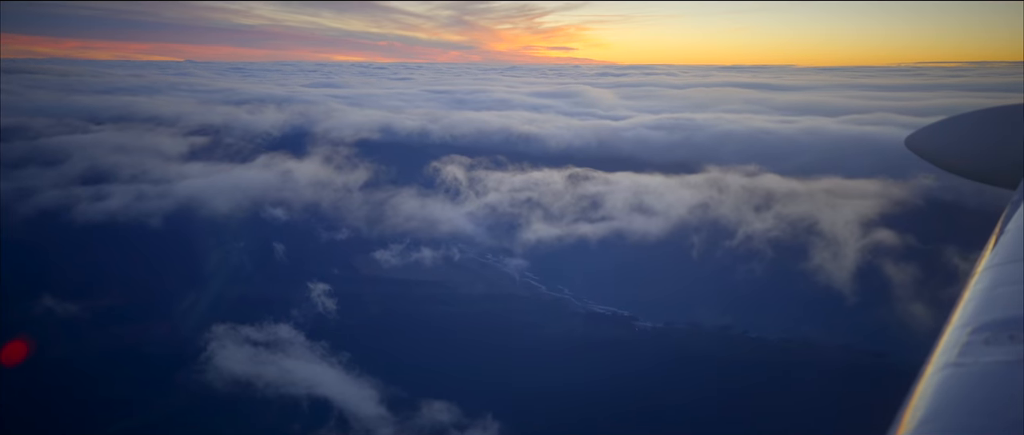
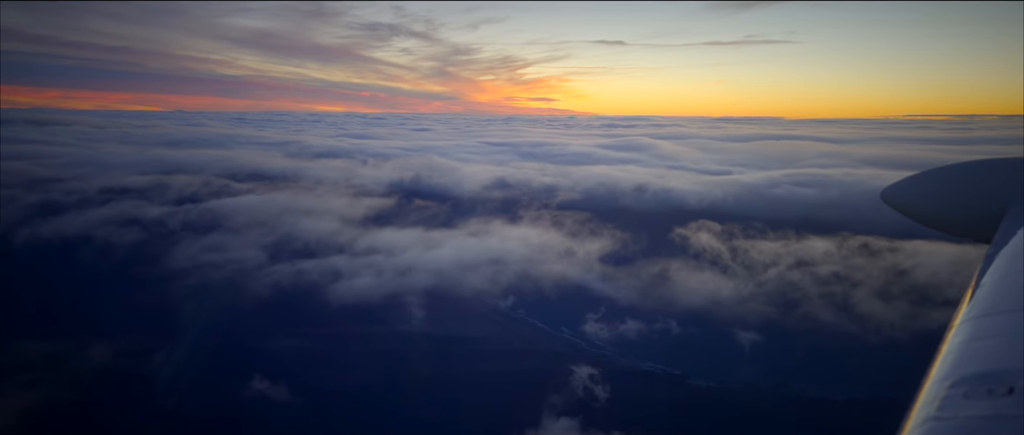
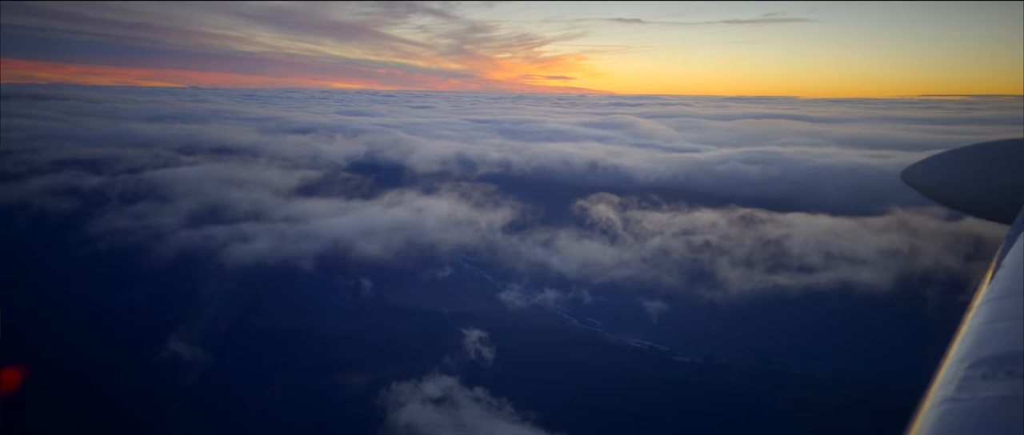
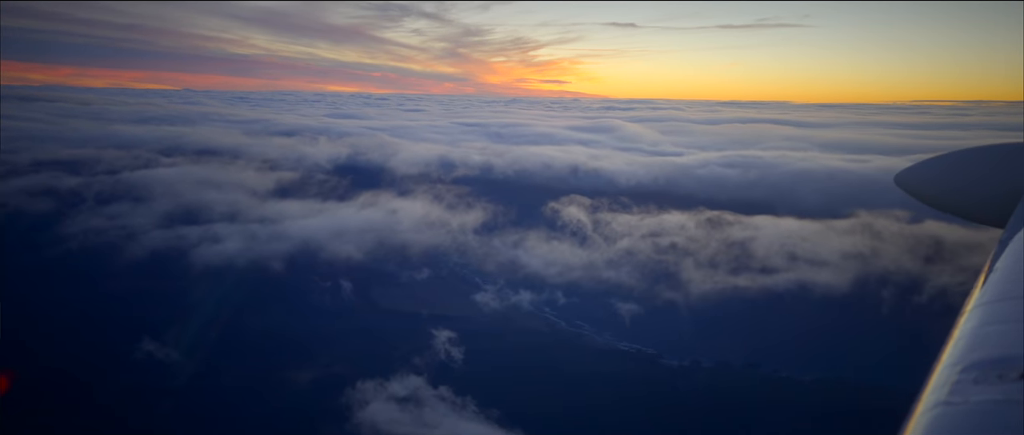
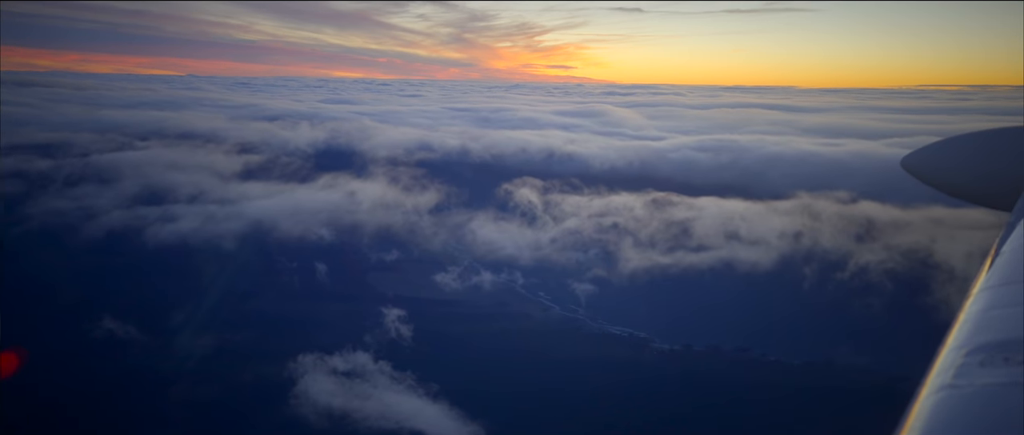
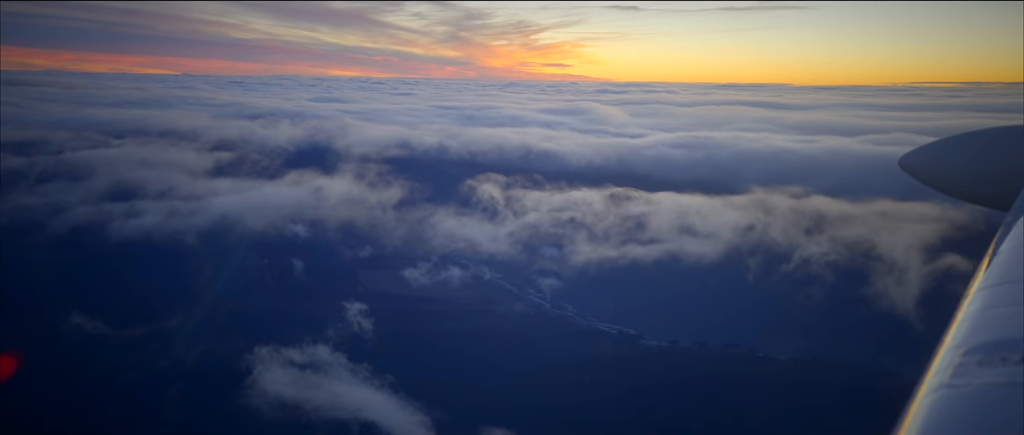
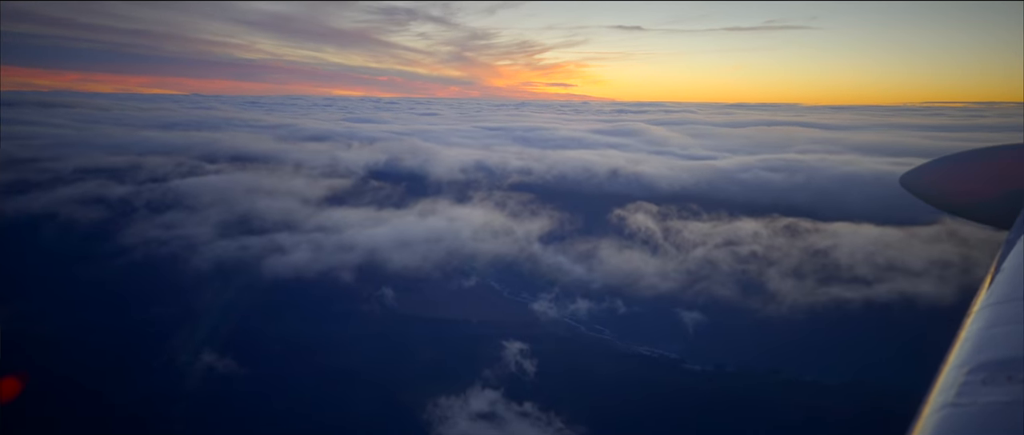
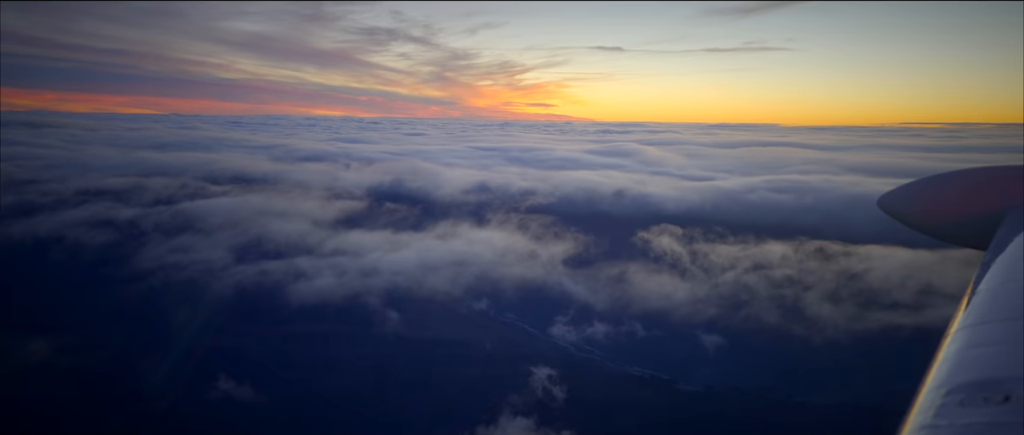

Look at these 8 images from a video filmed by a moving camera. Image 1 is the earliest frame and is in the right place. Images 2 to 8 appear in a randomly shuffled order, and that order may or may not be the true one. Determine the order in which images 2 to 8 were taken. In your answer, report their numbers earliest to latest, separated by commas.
6, 5, 4, 3, 7, 8, 2
